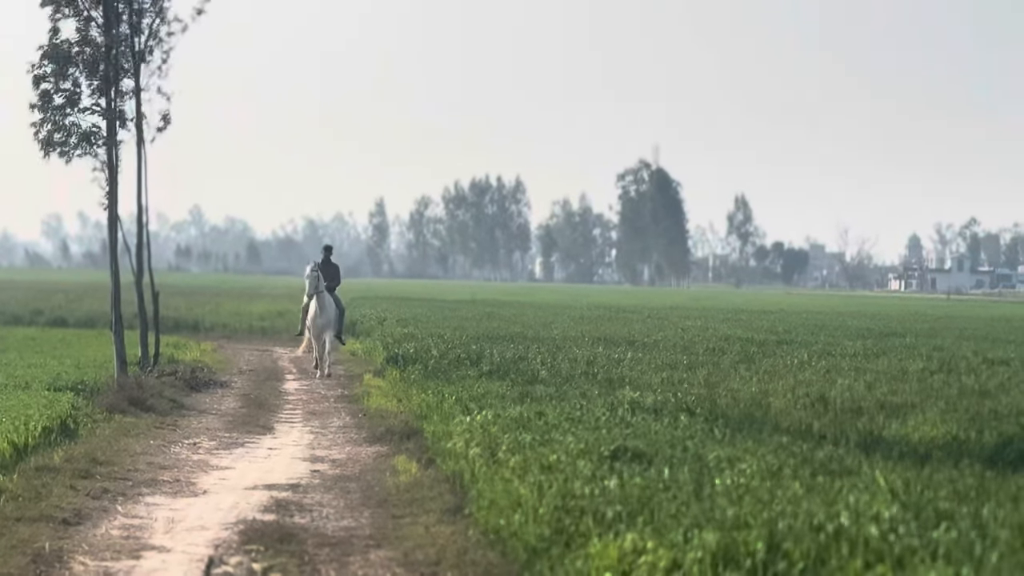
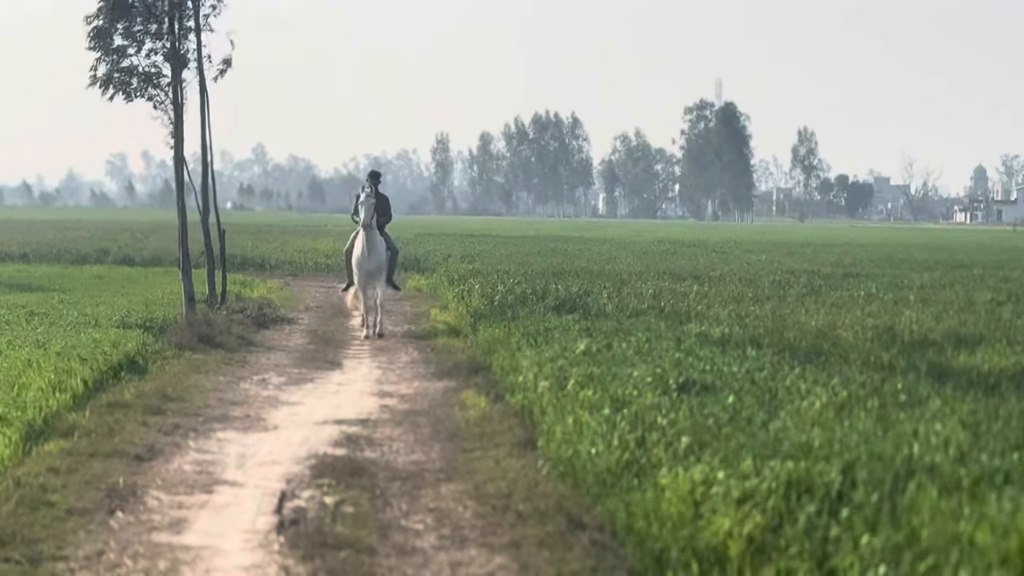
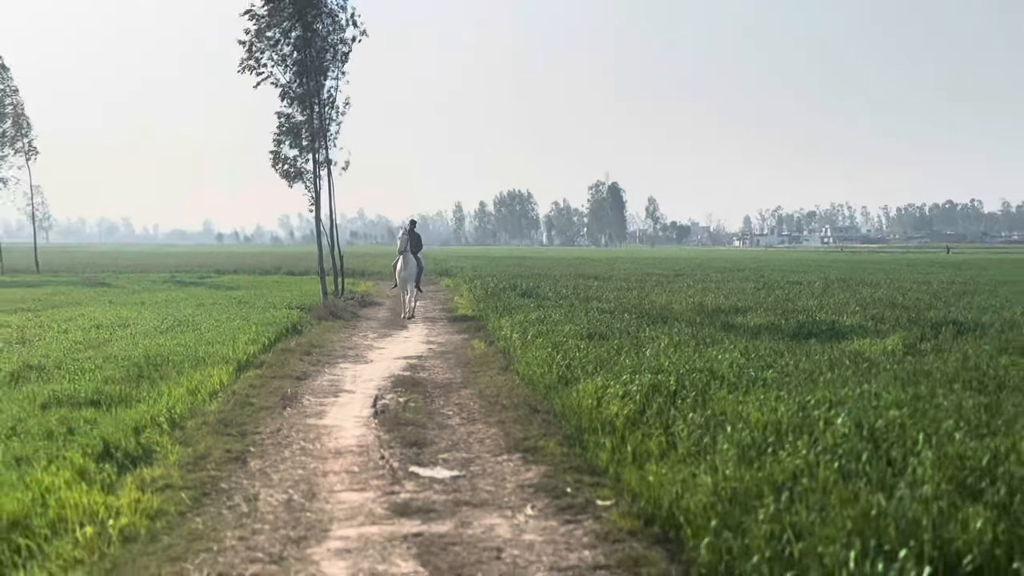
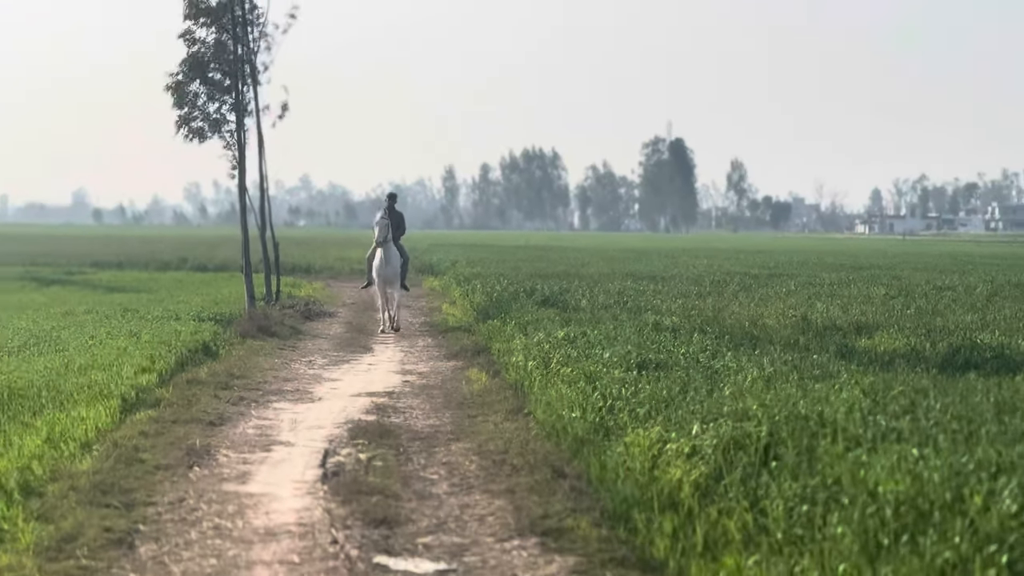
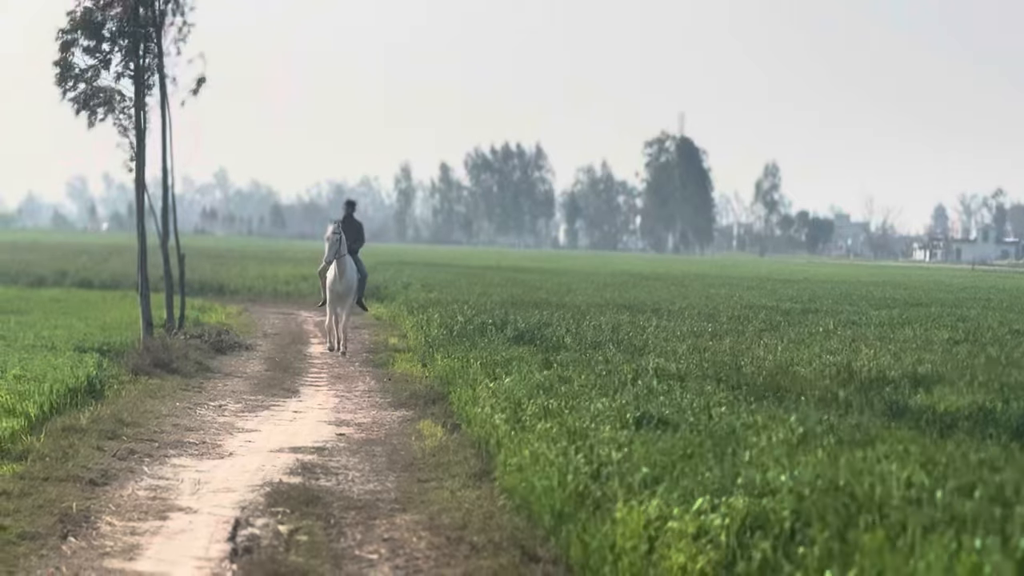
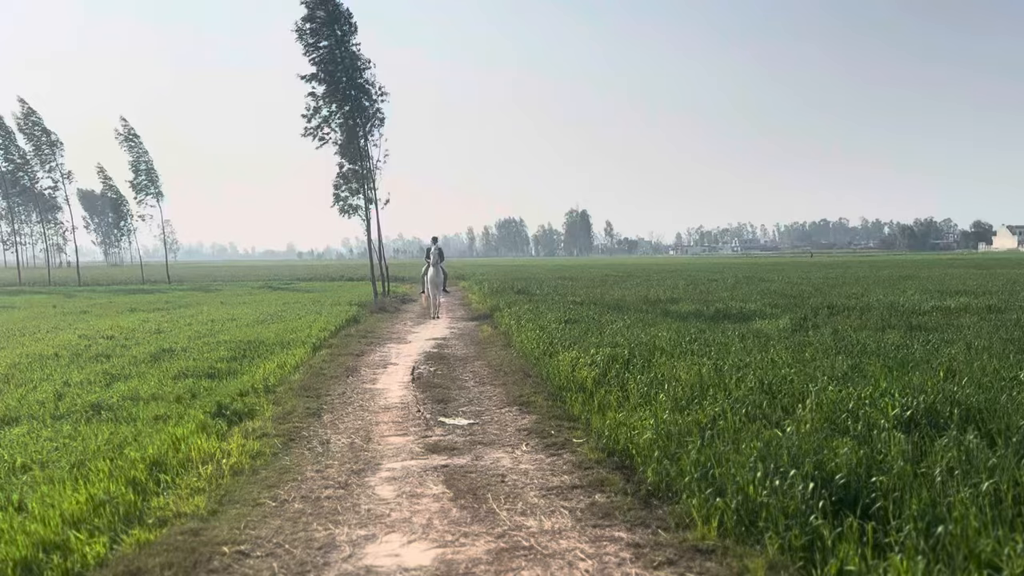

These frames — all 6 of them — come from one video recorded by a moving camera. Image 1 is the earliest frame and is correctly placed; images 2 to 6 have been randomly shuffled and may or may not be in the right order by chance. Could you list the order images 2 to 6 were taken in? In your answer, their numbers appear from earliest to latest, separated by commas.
5, 2, 4, 3, 6
